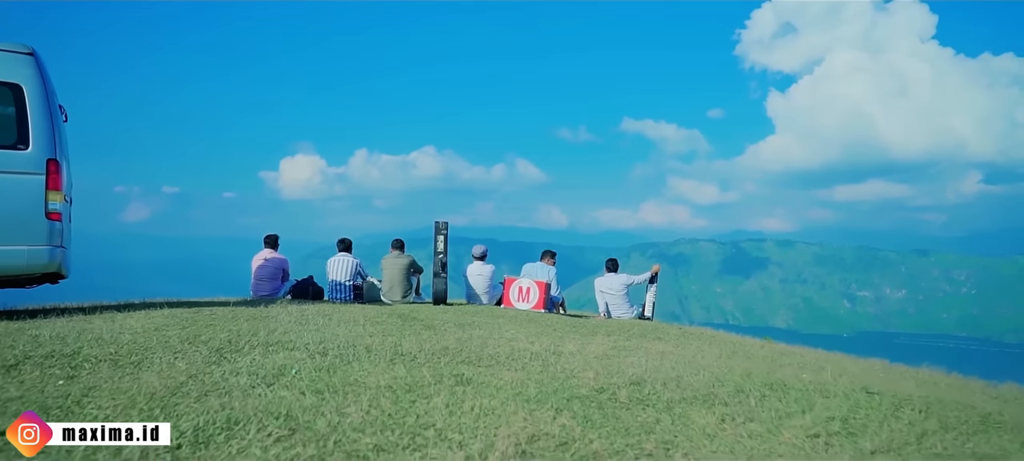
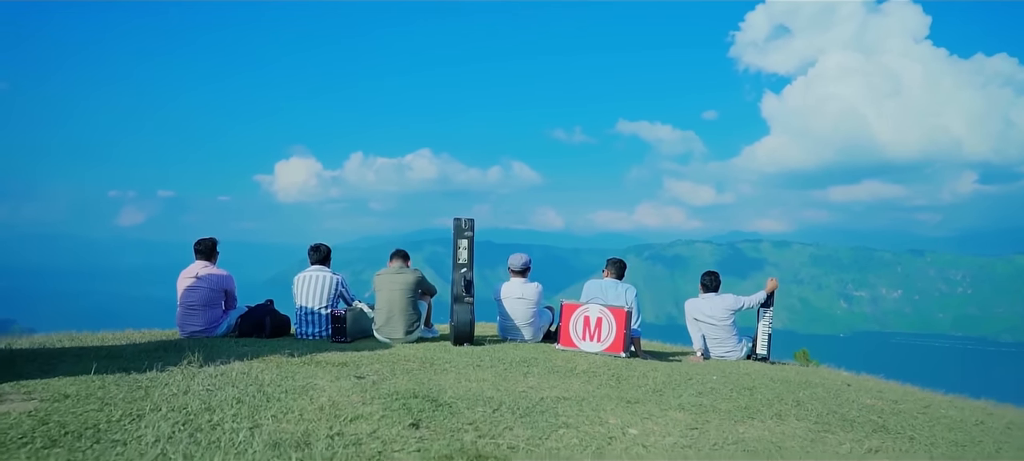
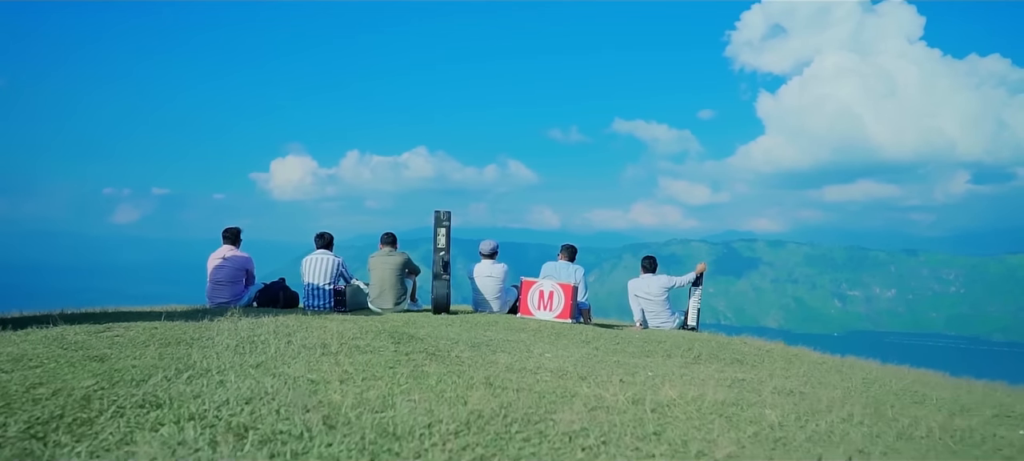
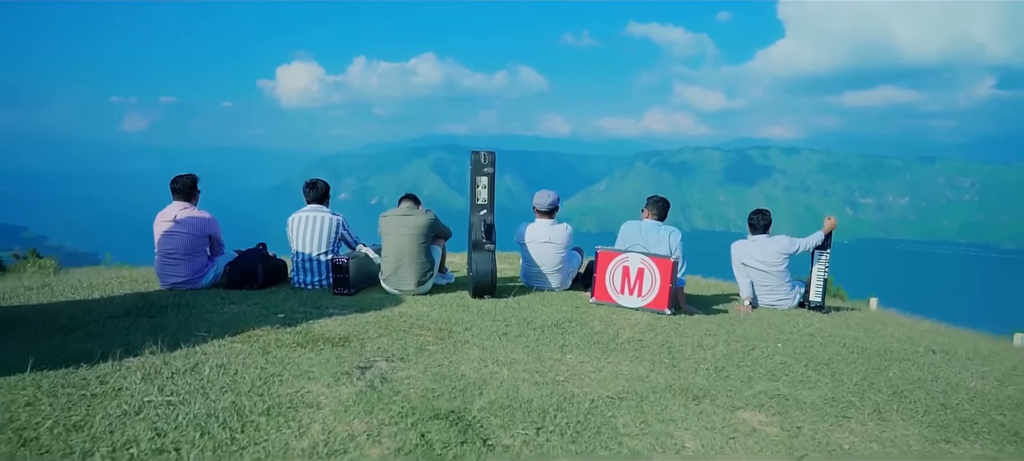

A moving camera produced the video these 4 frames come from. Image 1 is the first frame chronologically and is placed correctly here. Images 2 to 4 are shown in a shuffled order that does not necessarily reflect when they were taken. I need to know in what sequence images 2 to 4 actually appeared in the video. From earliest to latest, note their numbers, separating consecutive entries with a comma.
3, 2, 4
